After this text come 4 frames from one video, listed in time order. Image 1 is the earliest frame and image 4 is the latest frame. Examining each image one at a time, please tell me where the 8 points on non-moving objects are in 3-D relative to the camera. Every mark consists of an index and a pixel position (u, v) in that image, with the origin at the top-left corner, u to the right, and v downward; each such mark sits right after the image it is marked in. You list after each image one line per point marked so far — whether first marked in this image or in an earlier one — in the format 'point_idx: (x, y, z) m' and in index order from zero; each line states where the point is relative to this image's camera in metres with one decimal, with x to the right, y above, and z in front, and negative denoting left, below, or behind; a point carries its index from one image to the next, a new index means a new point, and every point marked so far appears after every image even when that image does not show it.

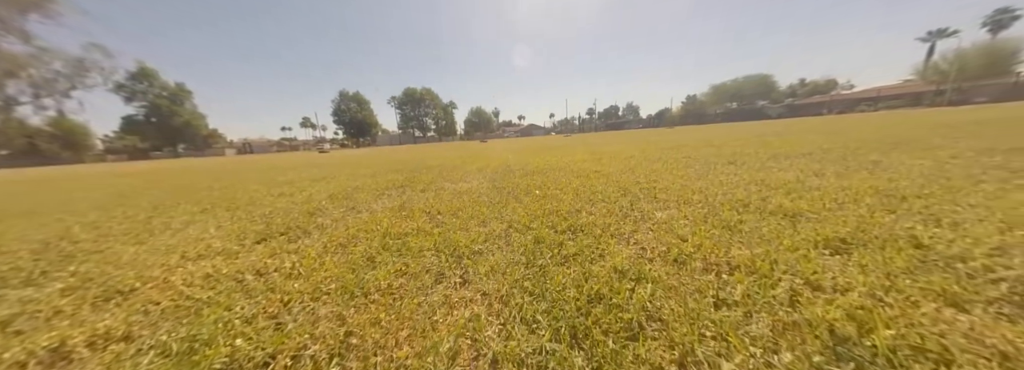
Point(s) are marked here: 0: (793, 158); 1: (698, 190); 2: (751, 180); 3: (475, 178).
0: (+5.5, +0.5, +4.7) m
1: (+2.2, 0.0, +2.8) m
2: (+3.1, +0.1, +3.1) m
3: (-0.8, +0.1, +5.0) m
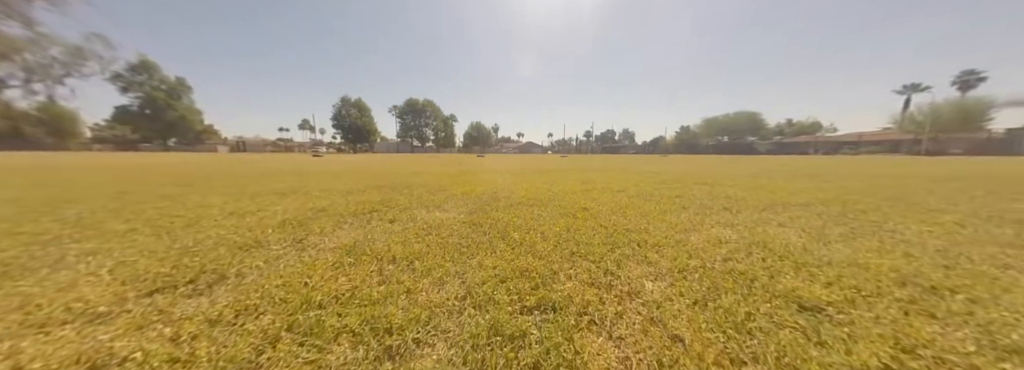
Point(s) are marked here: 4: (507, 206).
0: (+5.2, -0.4, +4.4) m
1: (+1.9, -0.7, +2.5) m
2: (+2.8, -0.6, +2.8) m
3: (-1.1, -0.4, +4.7) m
4: (-0.1, -0.4, +4.7) m
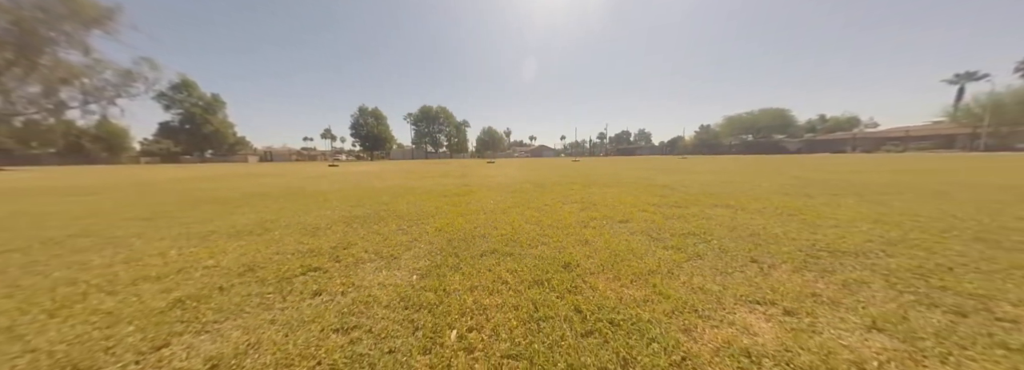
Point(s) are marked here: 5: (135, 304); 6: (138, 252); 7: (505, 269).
0: (+4.7, -1.1, +3.3) m
1: (+1.3, -1.3, +1.5) m
2: (+2.2, -1.3, +1.8) m
3: (-1.6, -1.2, +3.9) m
4: (-0.6, -1.2, +3.8) m
5: (-4.1, -1.3, +2.7) m
6: (-6.6, -1.2, +4.3) m
7: (-0.1, -1.2, +3.4) m
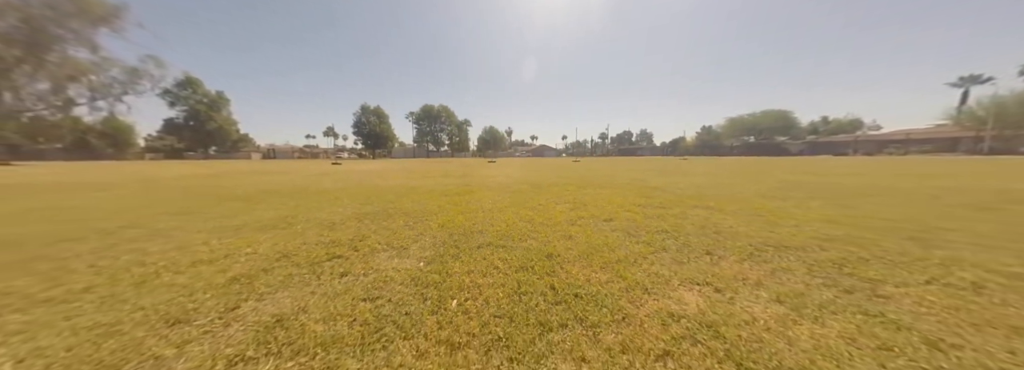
0: (+4.5, -1.2, +3.9) m
1: (+1.1, -1.4, +2.2) m
2: (+2.0, -1.3, +2.4) m
3: (-1.7, -1.2, +4.5) m
4: (-0.7, -1.2, +4.5) m
5: (-4.2, -1.3, +3.3) m
6: (-6.7, -1.2, +5.0) m
7: (-0.2, -1.2, +4.1) m
